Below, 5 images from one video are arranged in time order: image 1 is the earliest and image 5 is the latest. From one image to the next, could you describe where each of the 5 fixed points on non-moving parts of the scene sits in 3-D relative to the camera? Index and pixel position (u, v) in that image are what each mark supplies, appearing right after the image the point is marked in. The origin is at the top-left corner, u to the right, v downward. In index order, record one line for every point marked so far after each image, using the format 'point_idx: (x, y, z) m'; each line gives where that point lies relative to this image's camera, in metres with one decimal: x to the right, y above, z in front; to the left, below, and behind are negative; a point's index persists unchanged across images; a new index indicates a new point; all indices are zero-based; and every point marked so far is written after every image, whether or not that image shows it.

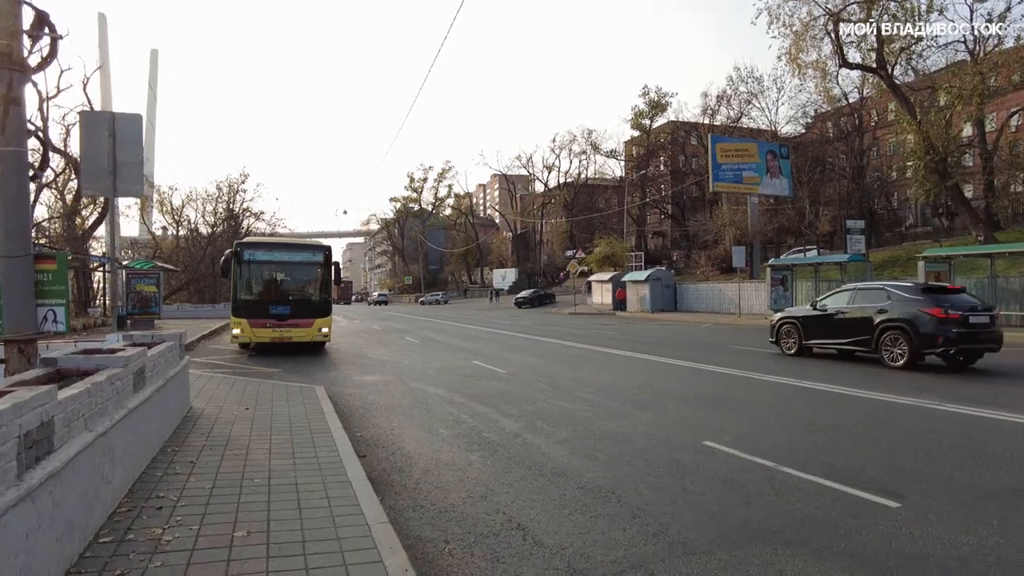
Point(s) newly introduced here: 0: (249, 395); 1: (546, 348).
0: (-3.7, -1.5, +9.5) m
1: (+1.0, -1.7, +19.0) m
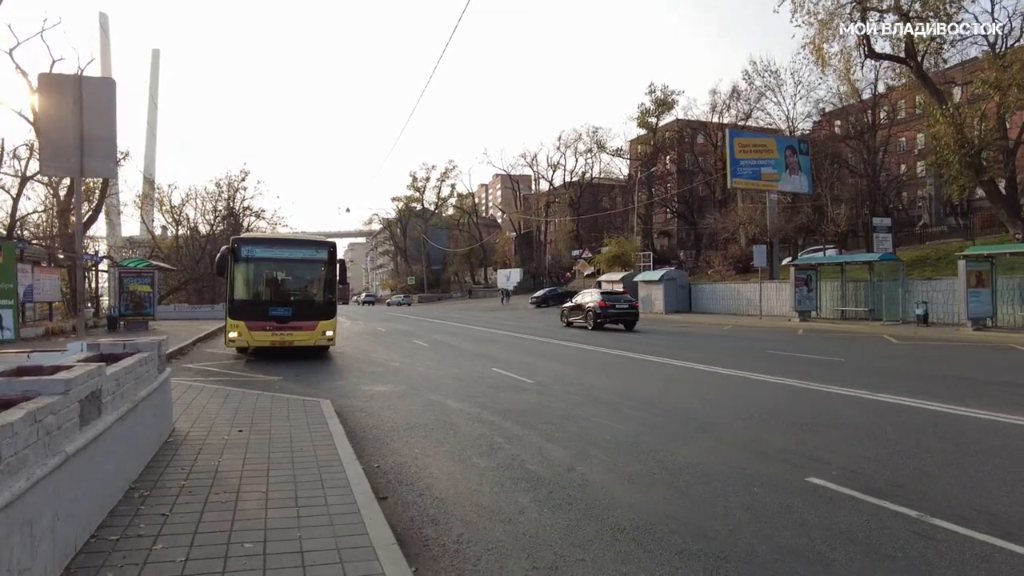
0: (-3.2, -1.5, +8.2) m
1: (+1.4, -1.7, +17.7) m
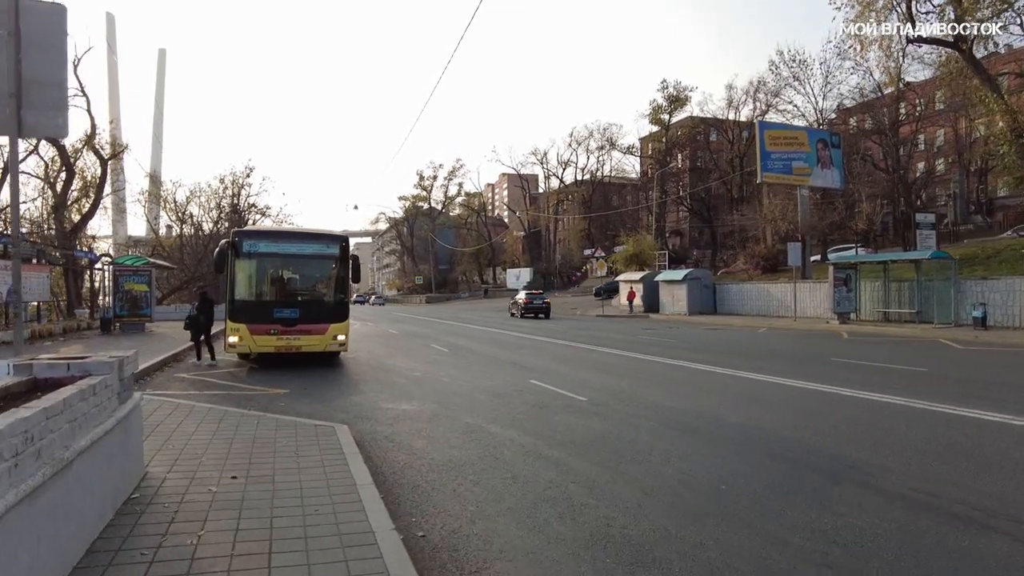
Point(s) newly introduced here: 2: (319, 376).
0: (-2.6, -1.5, +6.5) m
1: (+2.2, -1.7, +15.9) m
2: (-3.6, -1.6, +12.6) m
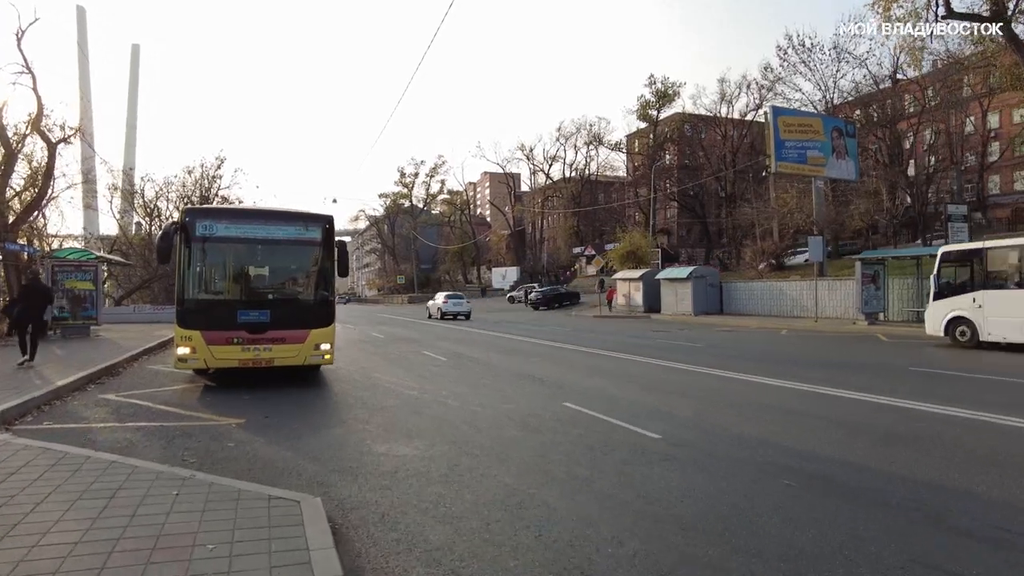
0: (-2.0, -1.4, +3.6) m
1: (+2.4, -1.6, +13.2) m
2: (-3.3, -1.6, +9.8) m
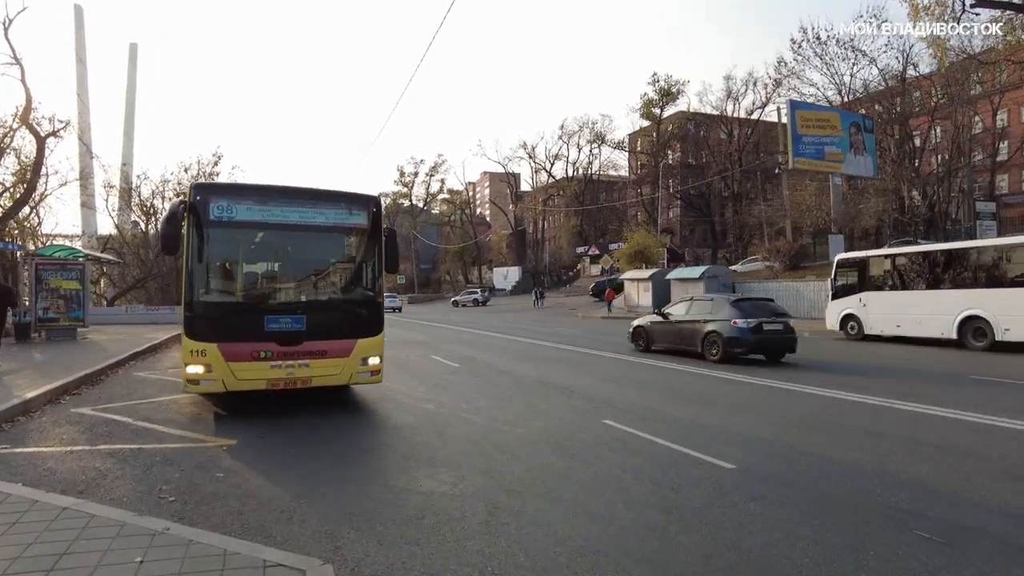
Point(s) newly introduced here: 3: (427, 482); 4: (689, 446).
0: (-1.7, -1.4, +2.5) m
1: (+2.8, -1.6, +12.1) m
2: (-2.9, -1.6, +8.6) m
3: (-0.6, -1.5, +5.2) m
4: (+1.8, -1.5, +6.4) m
